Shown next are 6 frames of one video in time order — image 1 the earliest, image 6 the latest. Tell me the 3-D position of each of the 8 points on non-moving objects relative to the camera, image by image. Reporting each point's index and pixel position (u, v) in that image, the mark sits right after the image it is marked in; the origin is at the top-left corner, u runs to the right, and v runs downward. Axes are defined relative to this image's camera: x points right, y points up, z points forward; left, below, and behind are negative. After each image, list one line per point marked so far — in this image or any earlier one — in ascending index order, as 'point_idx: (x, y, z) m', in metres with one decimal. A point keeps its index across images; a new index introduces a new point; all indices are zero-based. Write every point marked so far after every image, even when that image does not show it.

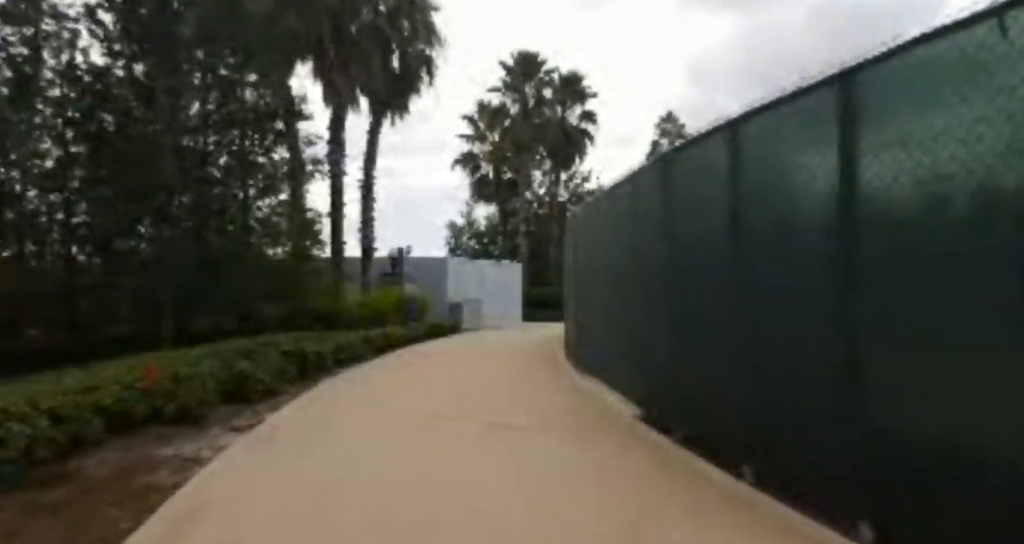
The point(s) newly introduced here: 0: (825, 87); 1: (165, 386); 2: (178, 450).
0: (+1.9, +1.1, +3.8) m
1: (-4.8, -1.6, +8.7) m
2: (-4.0, -2.1, +7.6) m
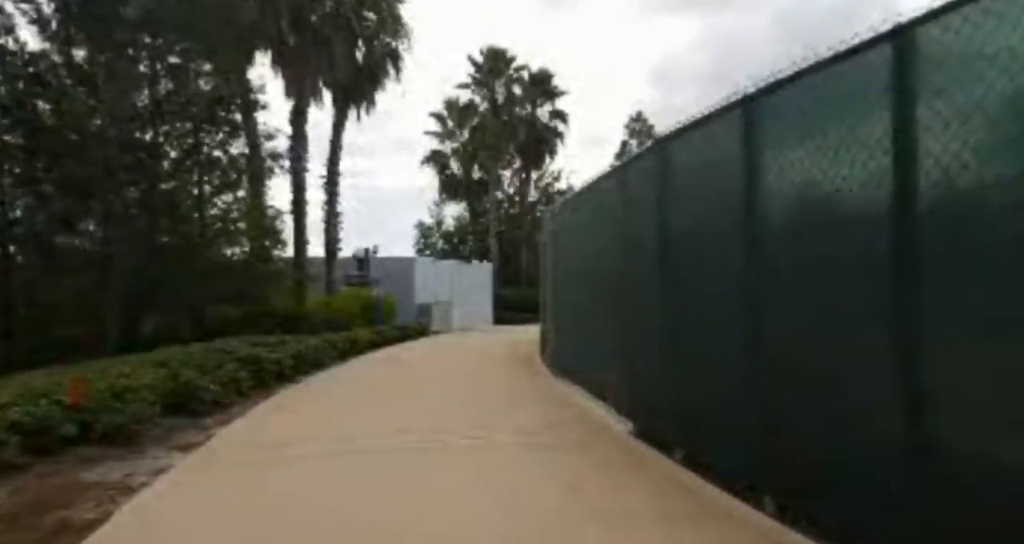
0: (+1.8, +1.1, +3.2) m
1: (-5.1, -1.6, +7.7) m
2: (-4.3, -2.1, +6.7) m
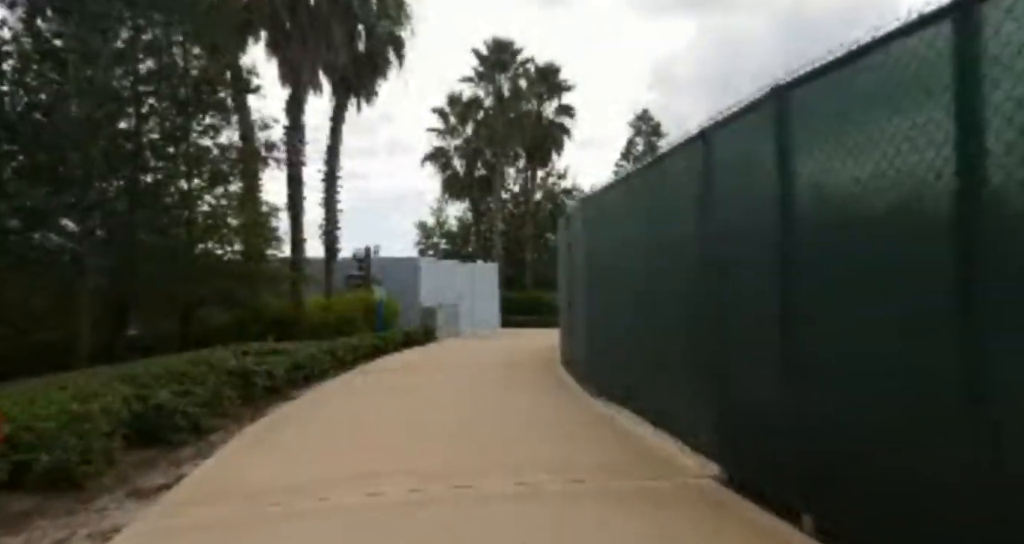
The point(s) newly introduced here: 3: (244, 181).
0: (+2.3, +1.1, +1.6) m
1: (-4.6, -1.6, +6.1) m
2: (-3.8, -2.1, +5.1) m
3: (-8.6, +3.0, +20.7) m
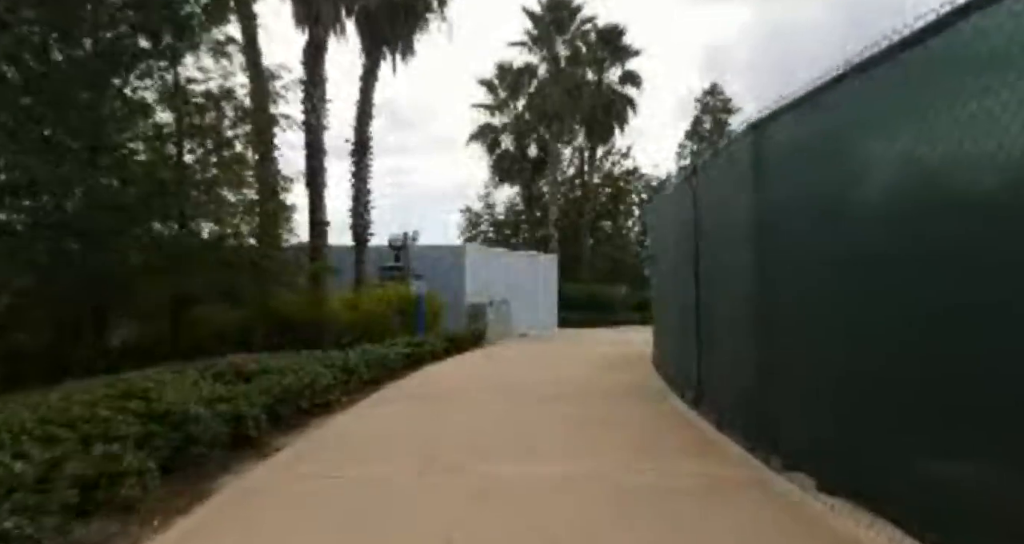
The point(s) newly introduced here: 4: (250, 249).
0: (+2.9, +1.3, -3.1) m
1: (-3.7, -1.4, +1.8) m
2: (-3.0, -2.0, +0.8) m
3: (-6.7, +3.3, +16.7) m
4: (-7.1, +0.6, +17.0) m
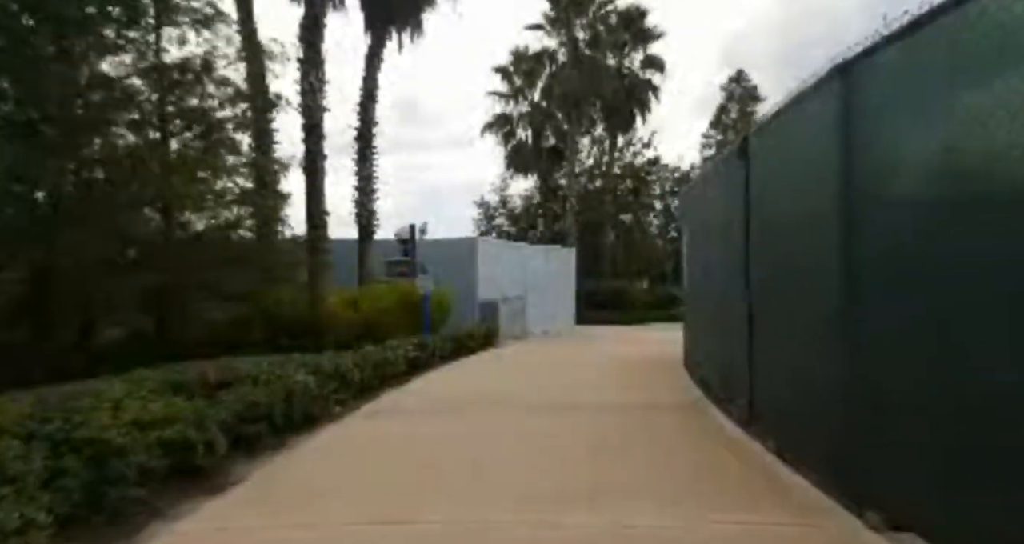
0: (+2.7, +1.3, -4.7) m
1: (-3.8, -1.4, +0.5) m
2: (-3.0, -1.9, -0.6) m
3: (-6.4, +3.4, +15.3) m
4: (-6.7, +0.8, +15.7) m
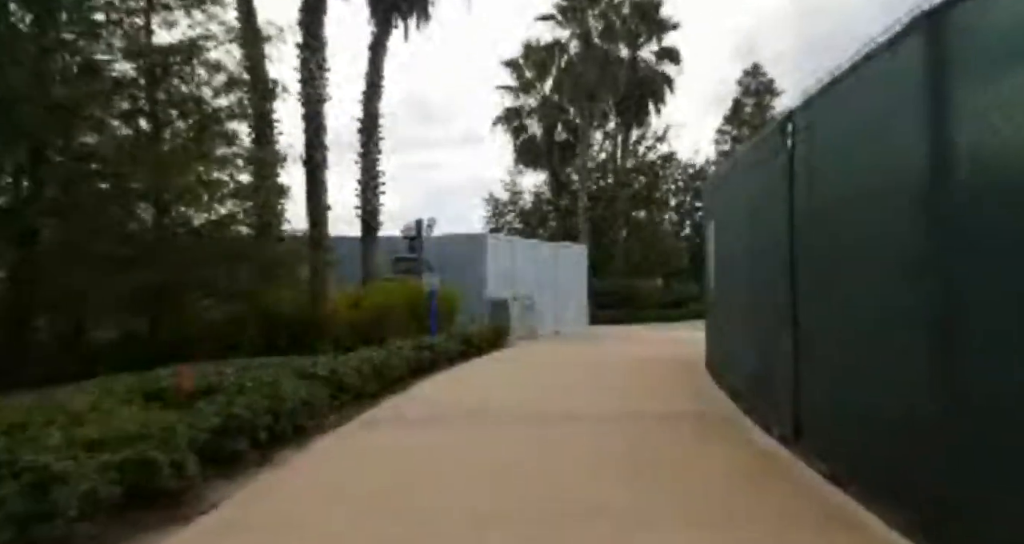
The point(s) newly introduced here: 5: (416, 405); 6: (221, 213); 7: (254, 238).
0: (+2.6, +1.3, -5.6) m
1: (-3.7, -1.3, -0.3) m
2: (-3.0, -1.9, -1.4) m
3: (-6.1, +3.5, +14.6) m
4: (-6.5, +0.8, +14.9) m
5: (-1.4, -2.3, +10.6) m
6: (-6.7, +1.5, +13.8) m
7: (-6.4, +0.9, +14.9) m
